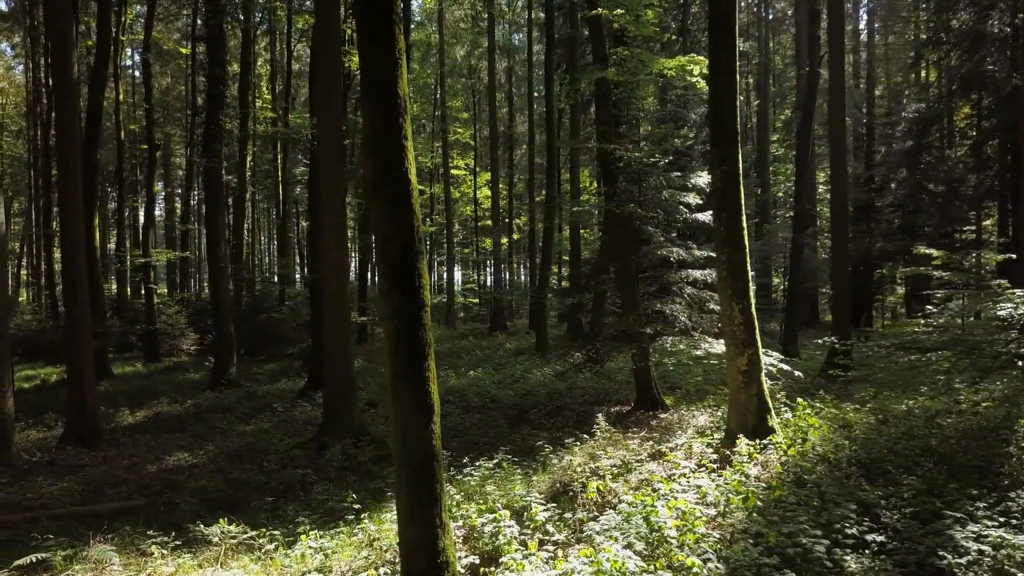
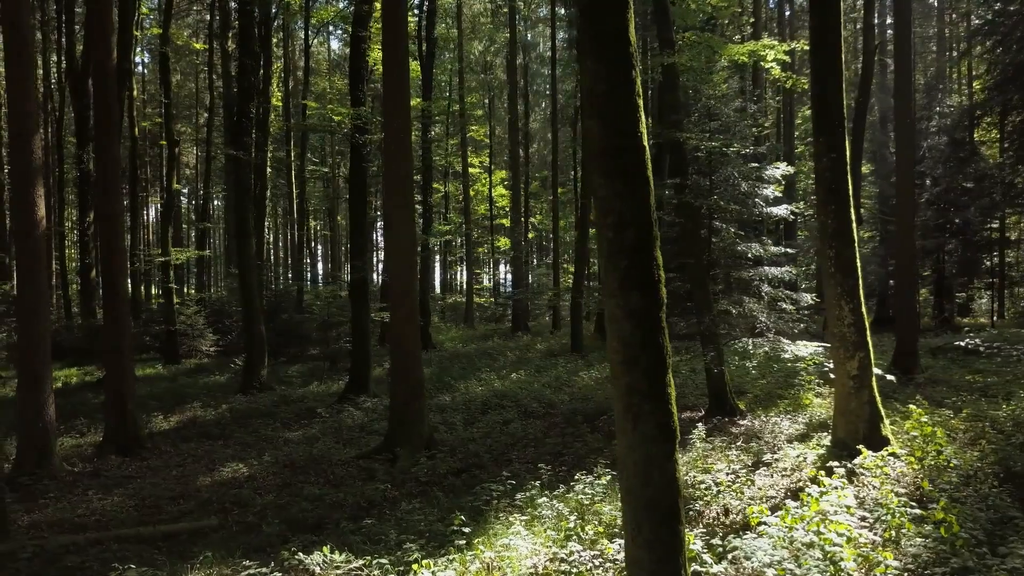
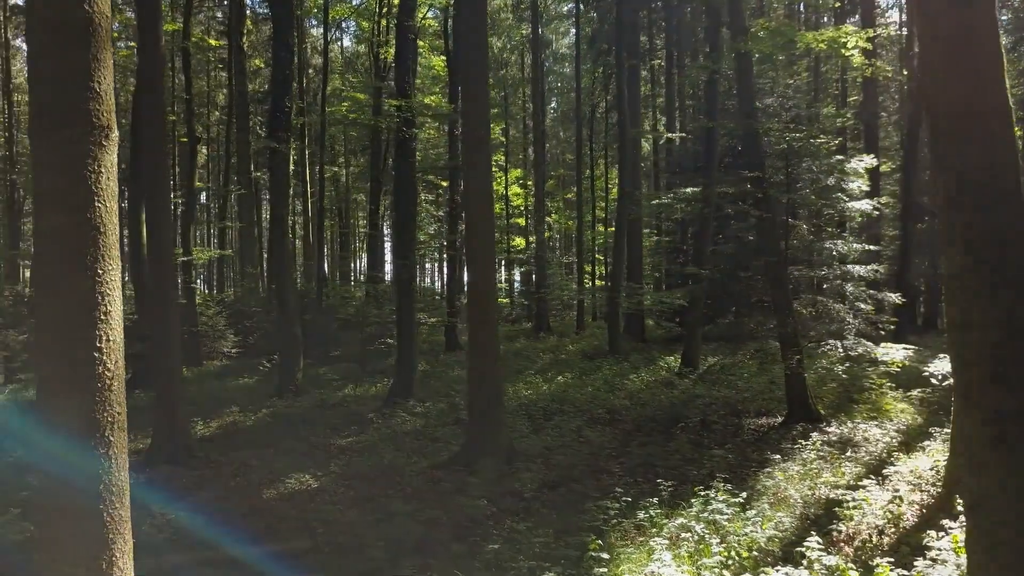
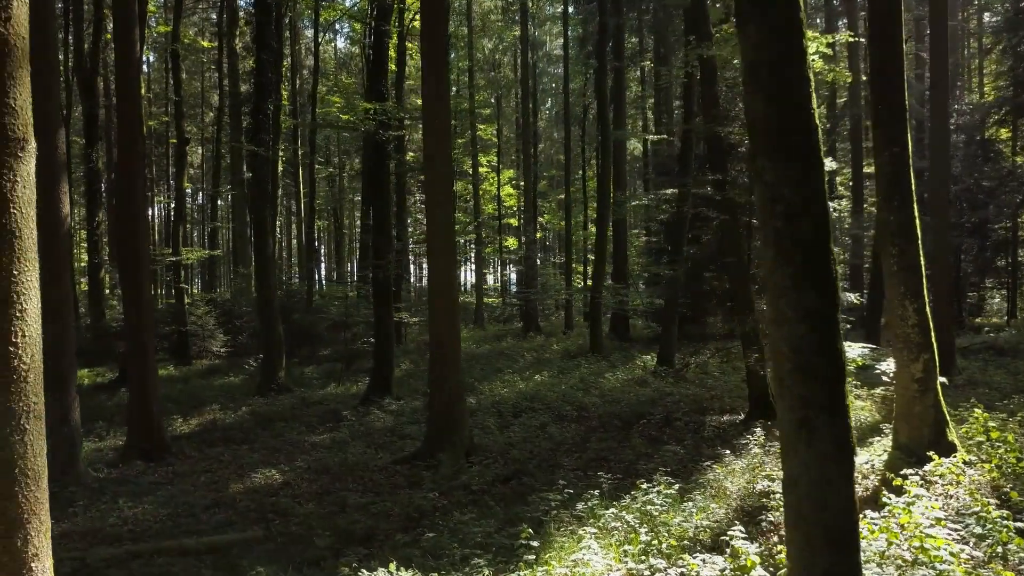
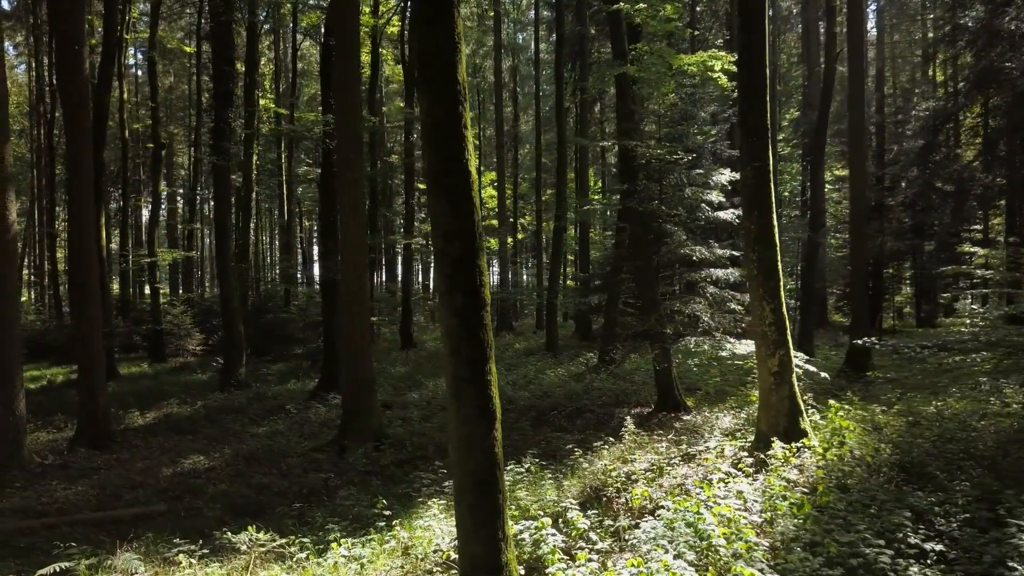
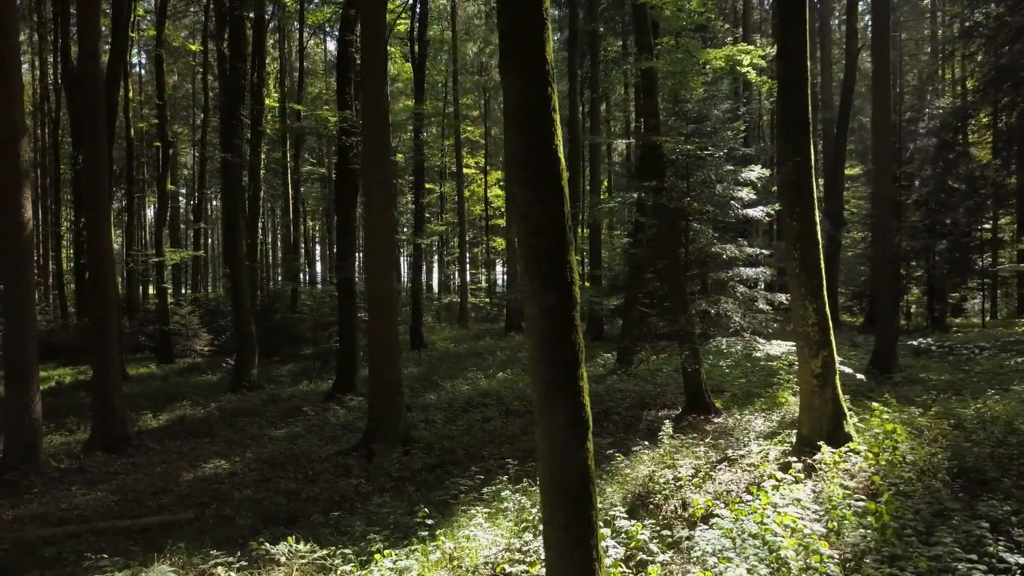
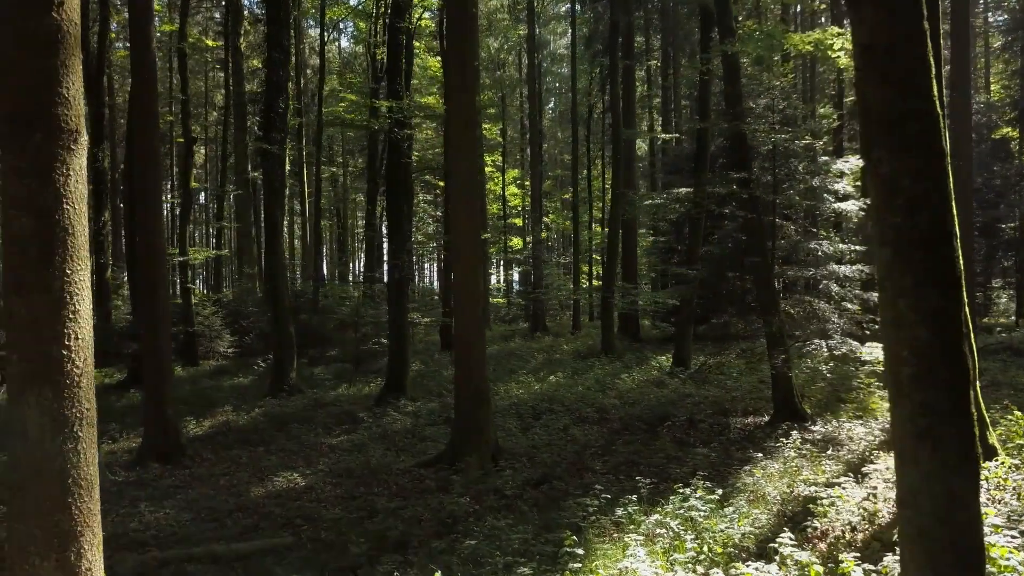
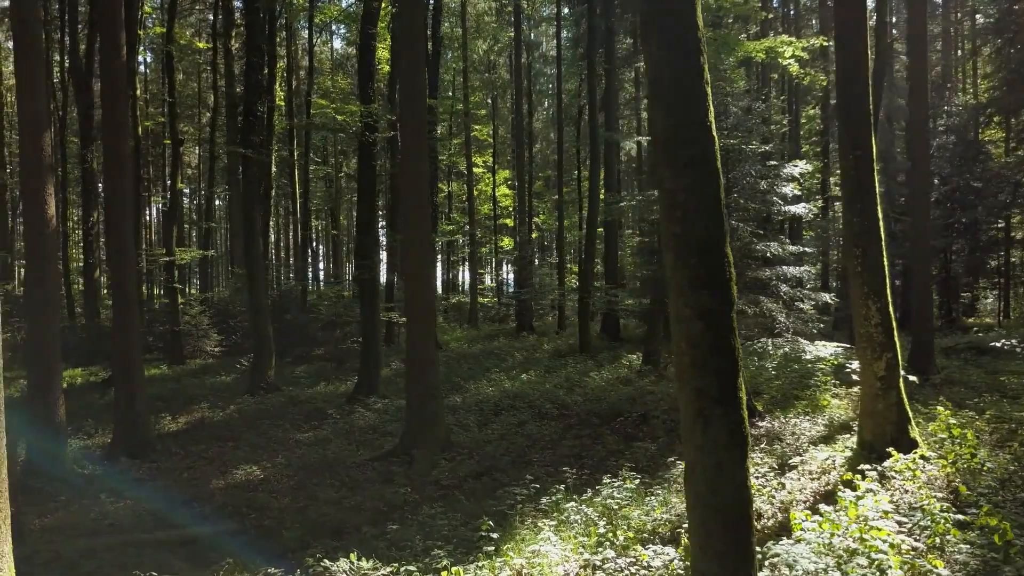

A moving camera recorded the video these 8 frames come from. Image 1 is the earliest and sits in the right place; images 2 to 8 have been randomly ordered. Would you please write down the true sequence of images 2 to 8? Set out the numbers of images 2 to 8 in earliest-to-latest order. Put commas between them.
5, 6, 2, 8, 4, 7, 3
